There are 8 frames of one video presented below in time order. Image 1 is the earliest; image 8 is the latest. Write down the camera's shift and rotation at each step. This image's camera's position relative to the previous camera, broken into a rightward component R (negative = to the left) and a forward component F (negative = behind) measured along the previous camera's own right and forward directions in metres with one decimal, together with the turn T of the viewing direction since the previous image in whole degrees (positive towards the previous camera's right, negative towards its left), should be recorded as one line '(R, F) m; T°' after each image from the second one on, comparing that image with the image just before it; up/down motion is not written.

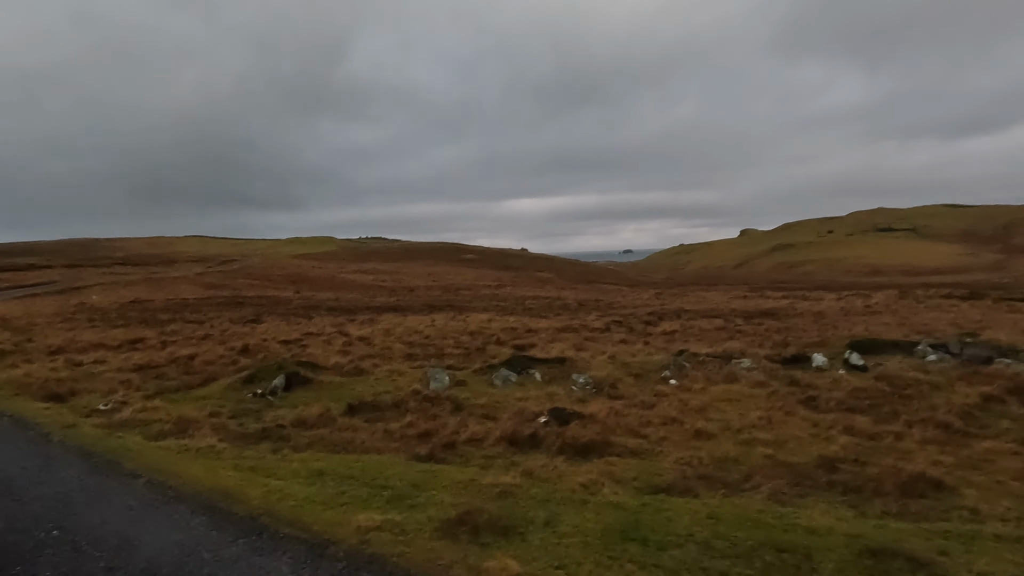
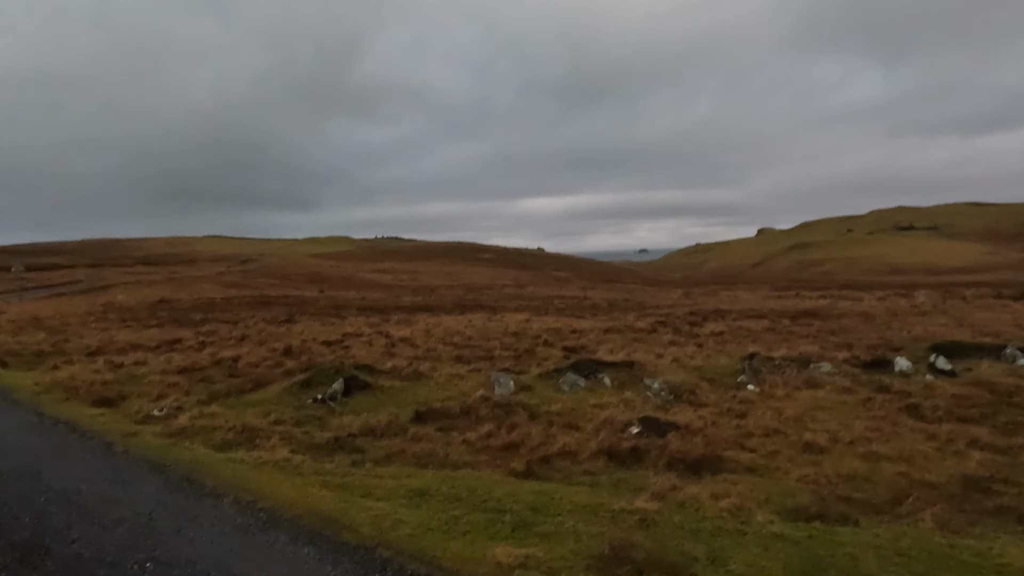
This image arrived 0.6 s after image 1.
(-1.6, +1.1) m; -1°
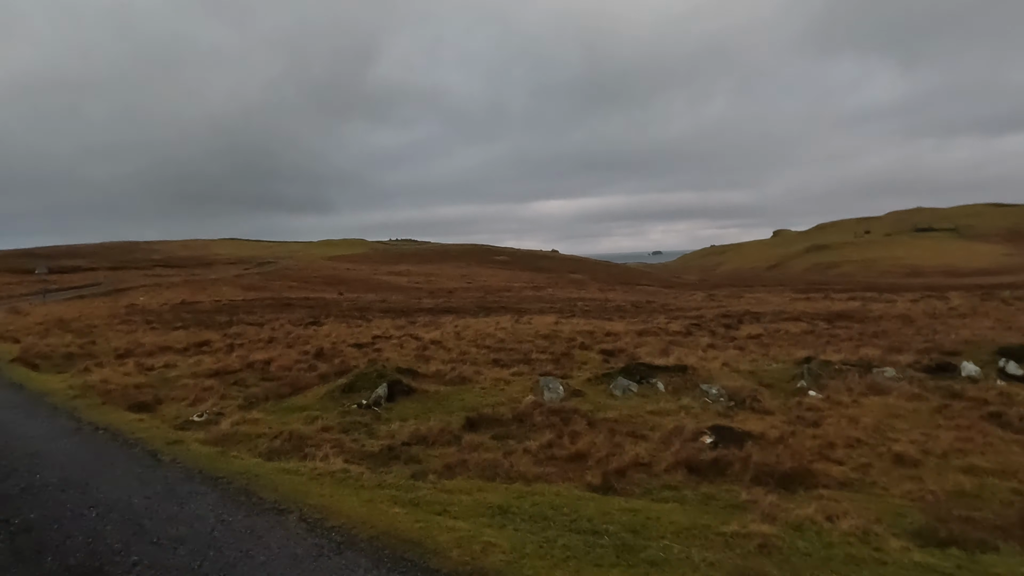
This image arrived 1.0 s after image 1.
(-1.0, +0.8) m; -1°
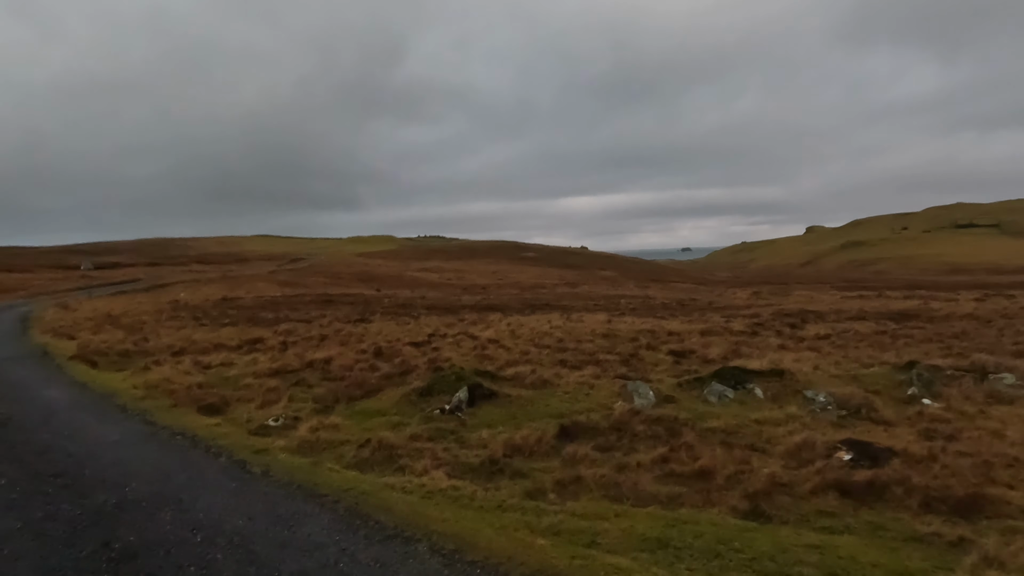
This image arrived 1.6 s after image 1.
(-1.6, +1.1) m; -2°
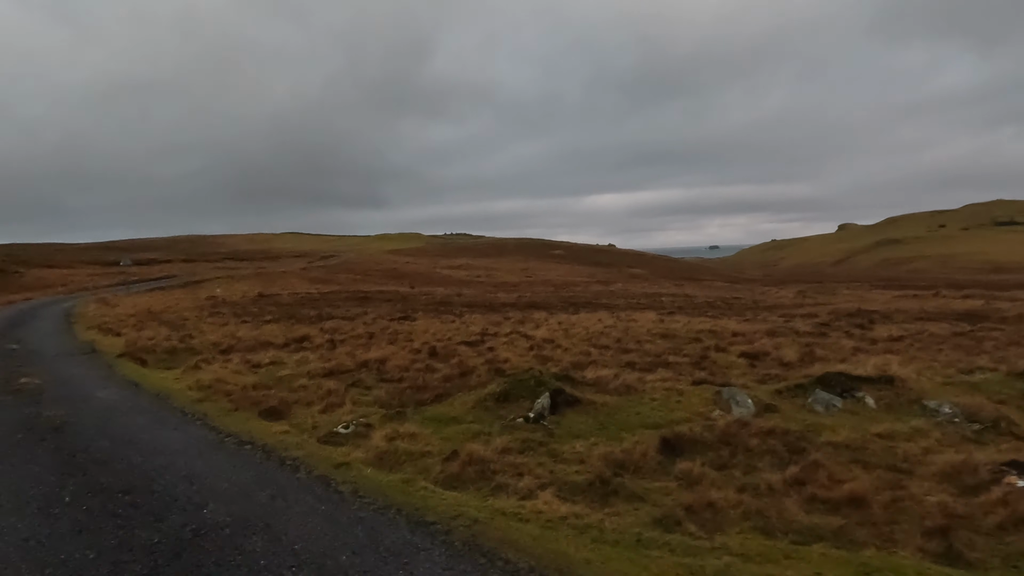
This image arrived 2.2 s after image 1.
(-1.4, +1.4) m; -2°
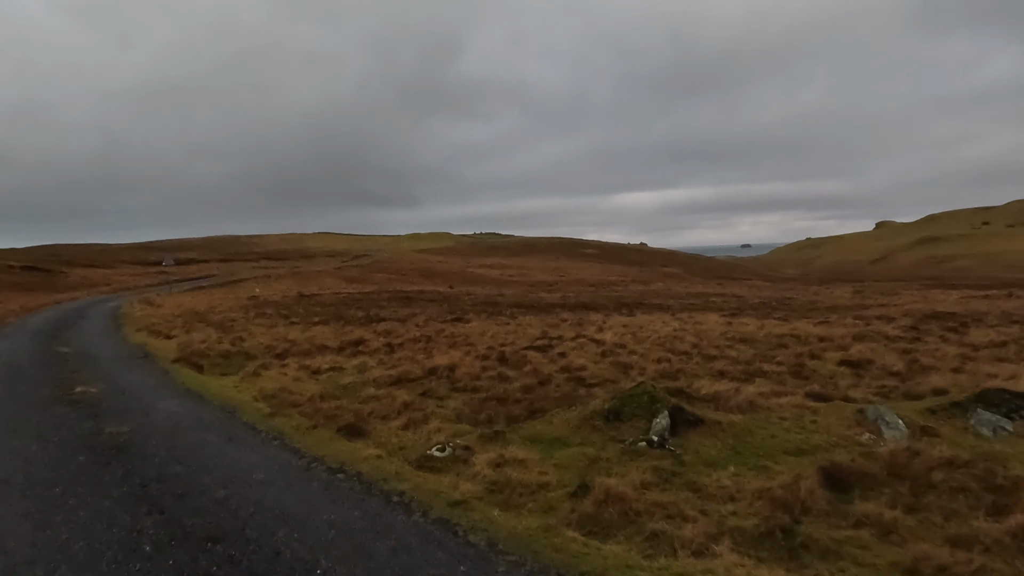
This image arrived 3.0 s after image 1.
(-1.7, +1.8) m; -2°
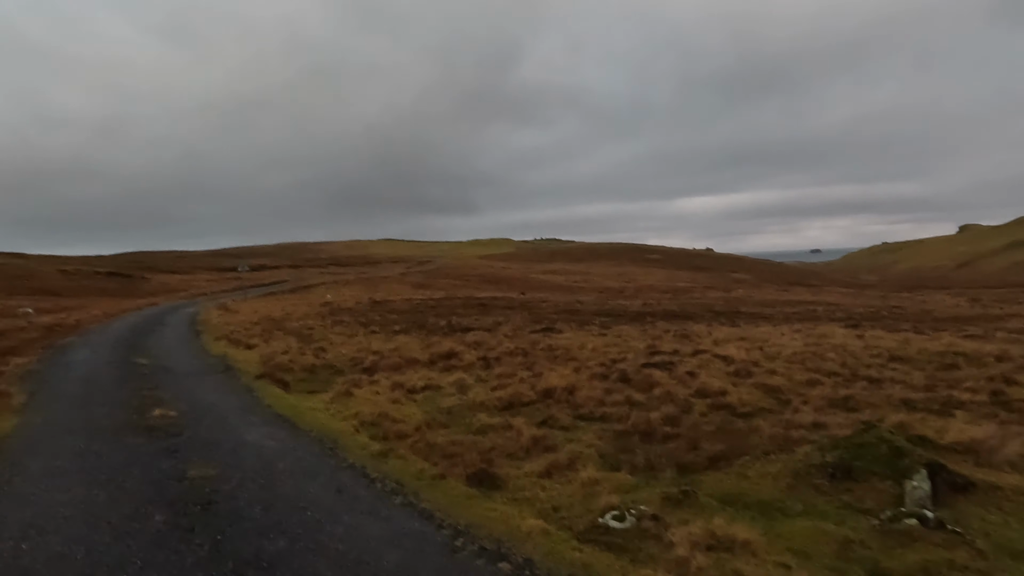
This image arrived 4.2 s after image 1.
(-2.1, +3.2) m; -5°
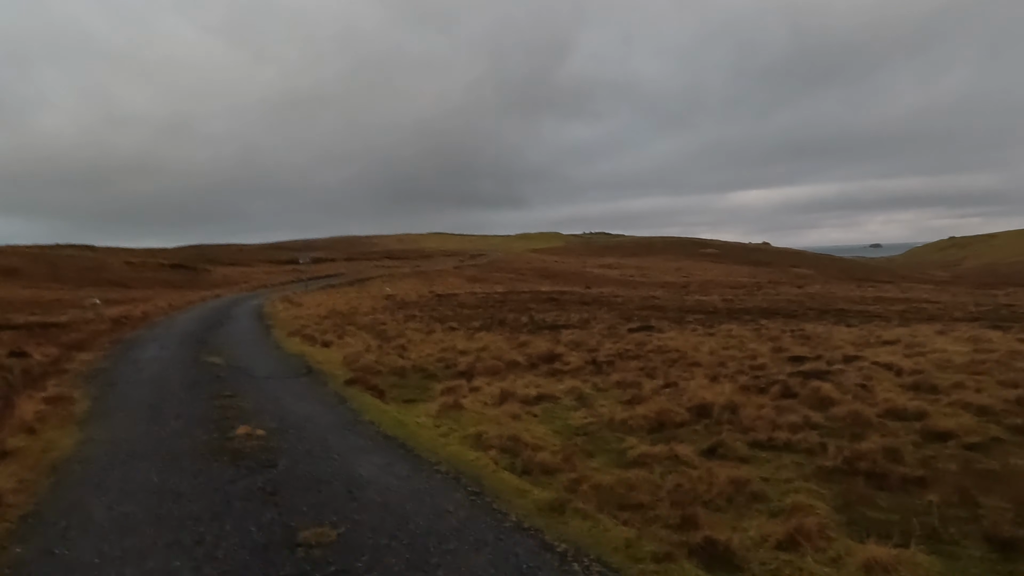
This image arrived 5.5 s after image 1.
(-2.4, +3.5) m; -4°
